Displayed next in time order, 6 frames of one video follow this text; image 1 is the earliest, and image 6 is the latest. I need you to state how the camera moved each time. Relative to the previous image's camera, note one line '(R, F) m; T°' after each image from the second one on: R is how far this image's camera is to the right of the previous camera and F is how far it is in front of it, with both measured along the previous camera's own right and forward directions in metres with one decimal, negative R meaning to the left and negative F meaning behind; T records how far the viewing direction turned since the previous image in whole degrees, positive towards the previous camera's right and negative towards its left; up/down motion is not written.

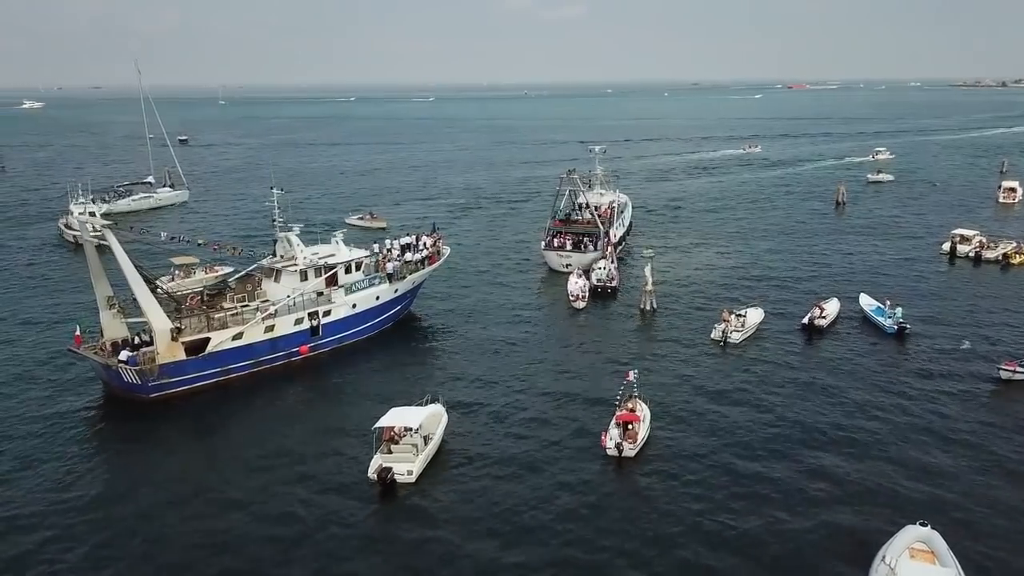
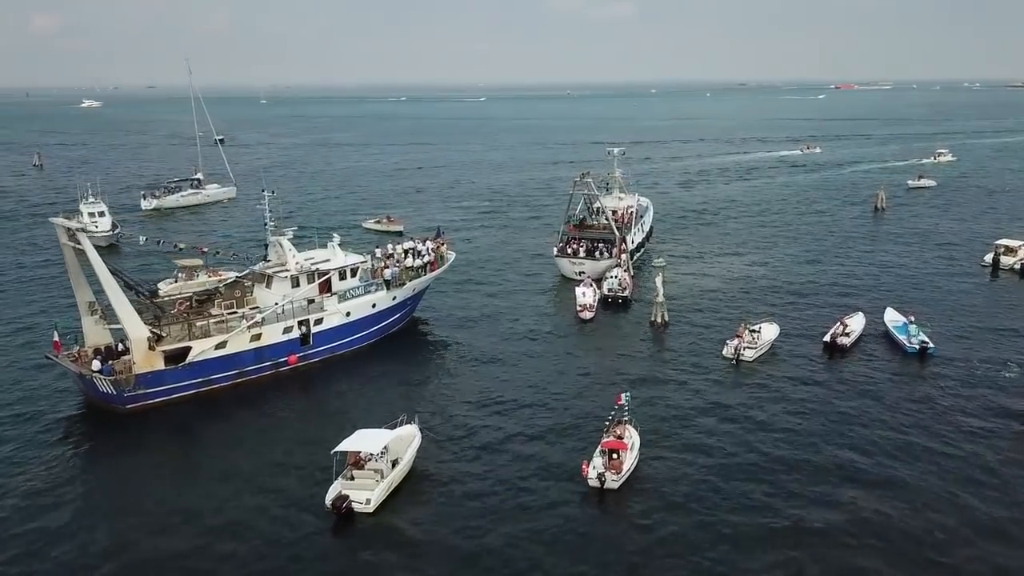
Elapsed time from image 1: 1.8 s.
(+2.4, +2.2) m; -3°
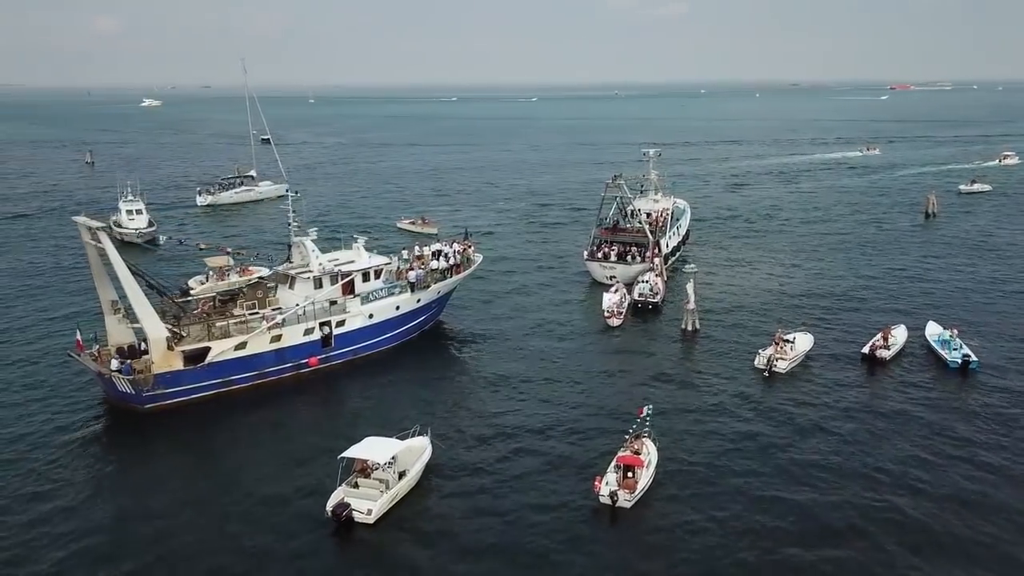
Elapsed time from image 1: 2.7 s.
(+1.2, +1.0) m; -3°
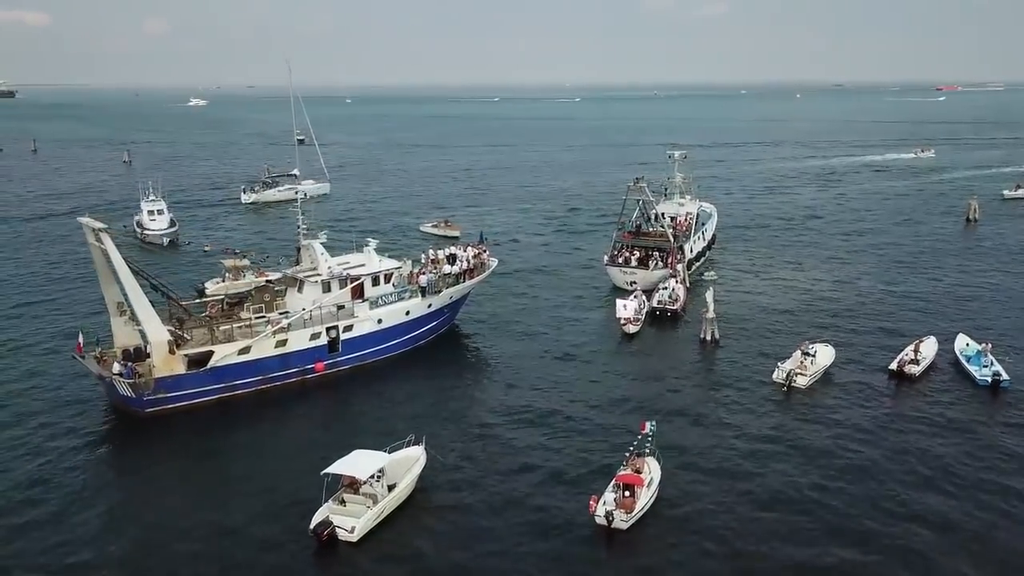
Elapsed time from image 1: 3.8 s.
(+1.4, +1.2) m; -3°
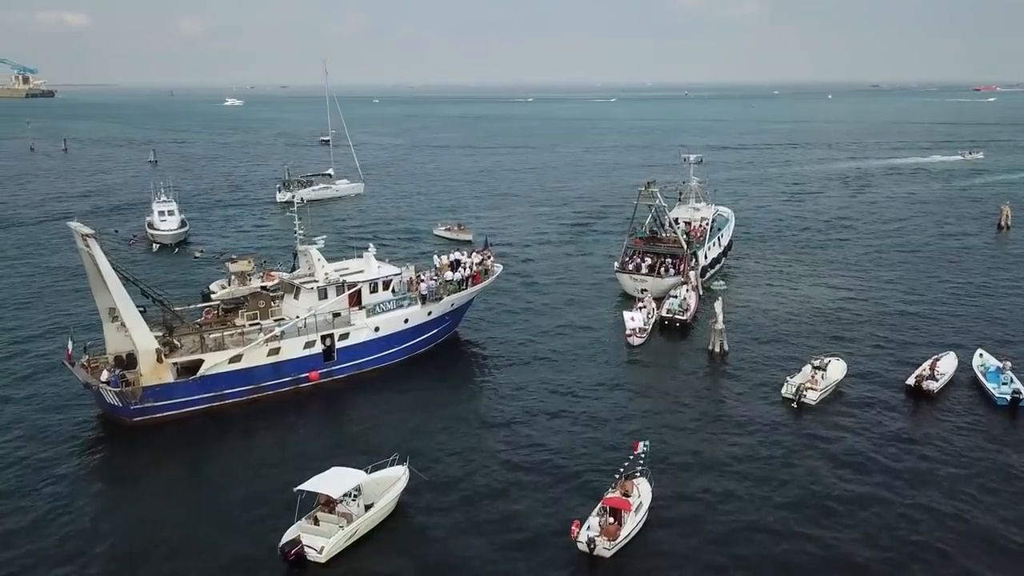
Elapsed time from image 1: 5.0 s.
(+1.6, +1.2) m; -2°
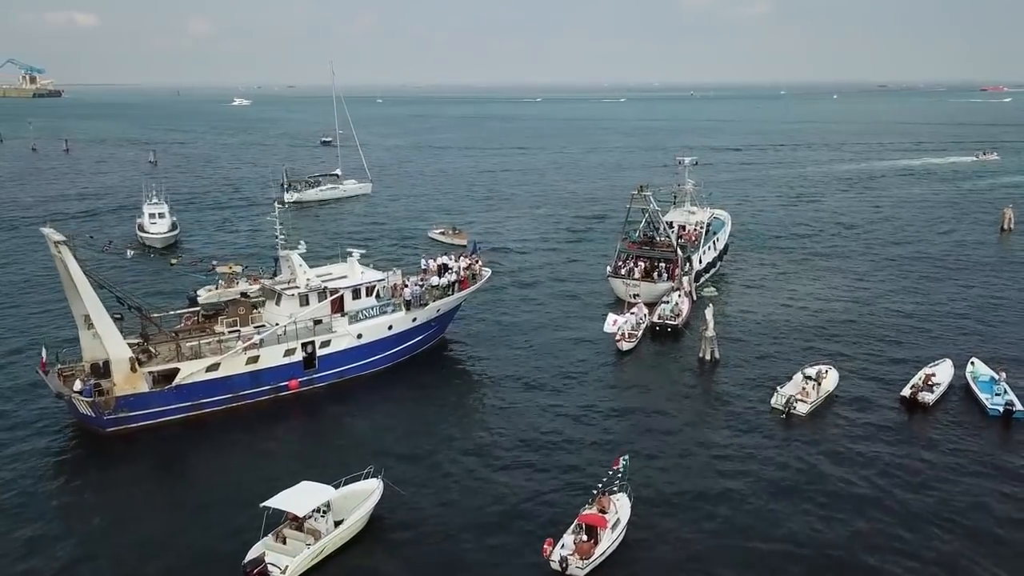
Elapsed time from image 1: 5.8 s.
(+1.2, +0.8) m; 0°
